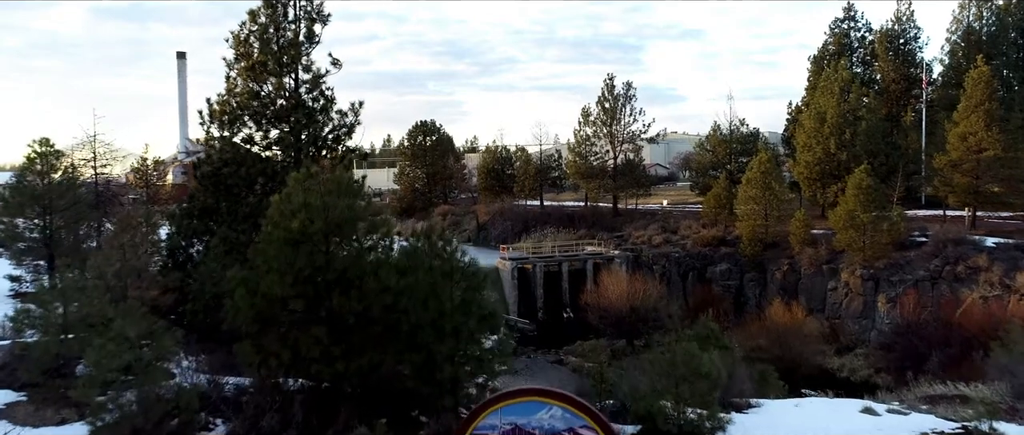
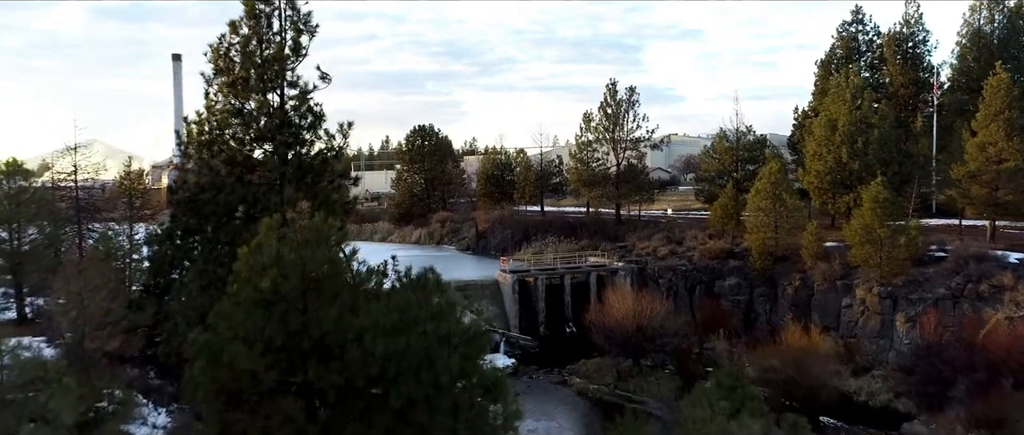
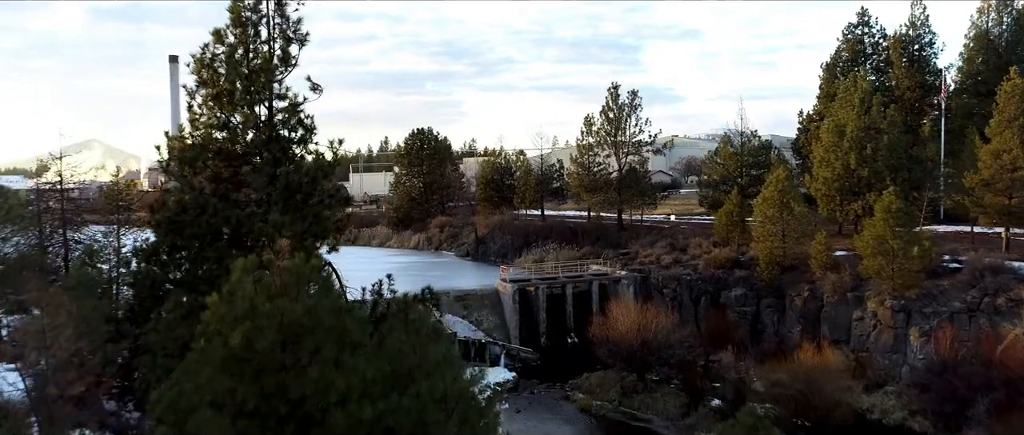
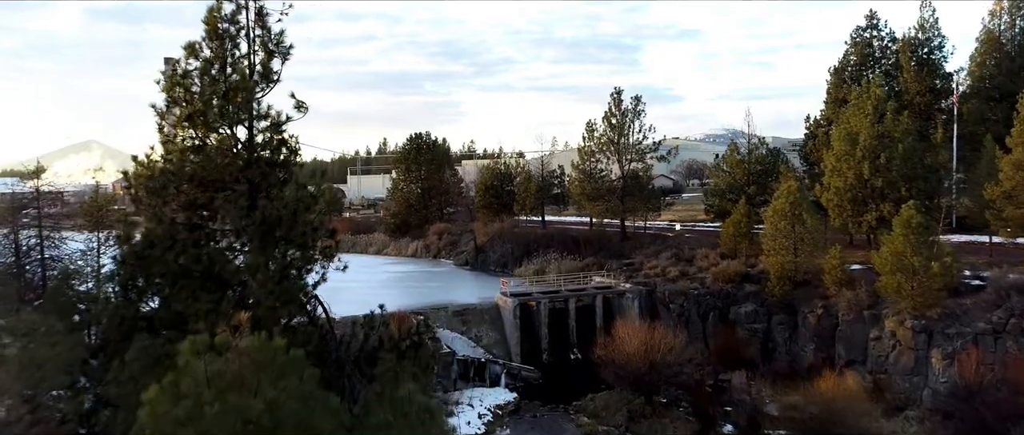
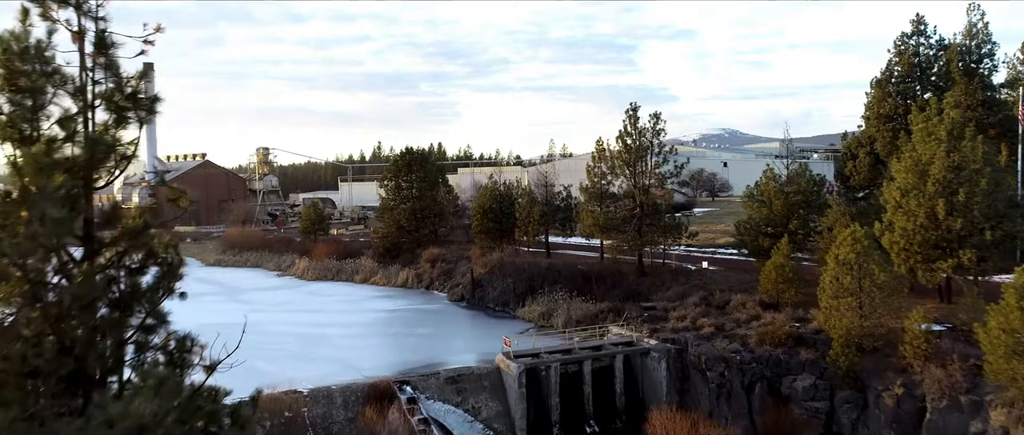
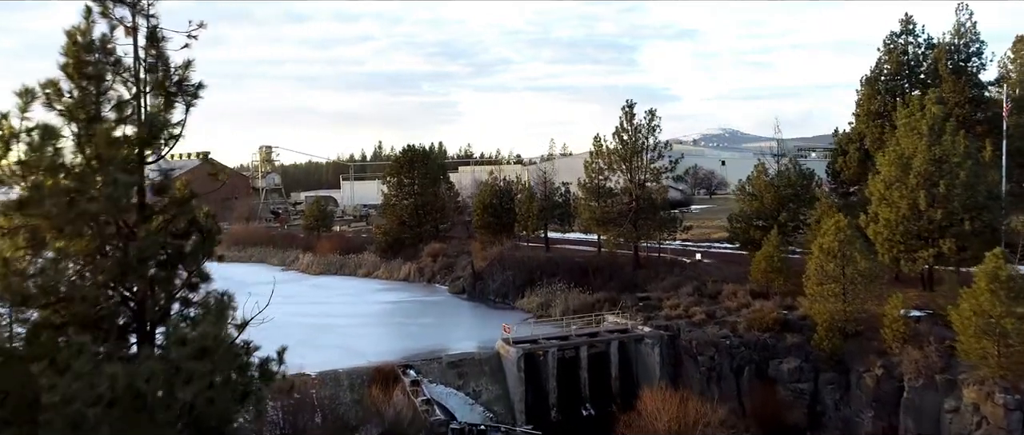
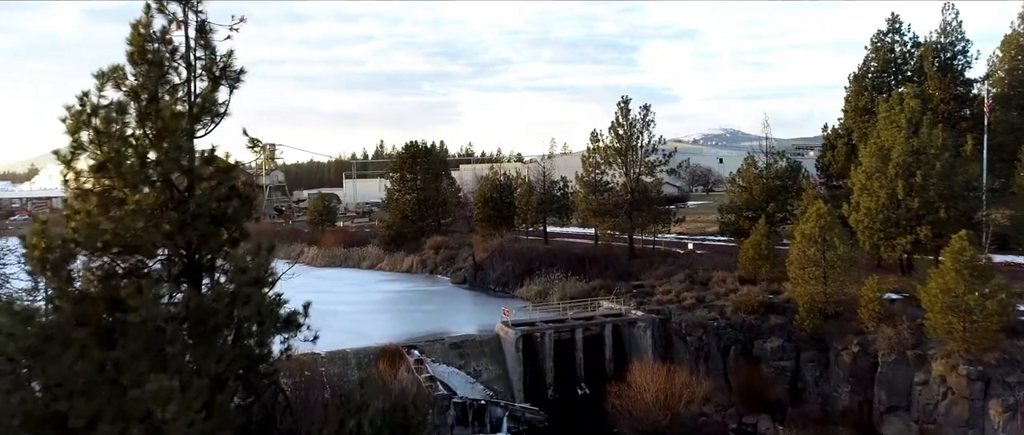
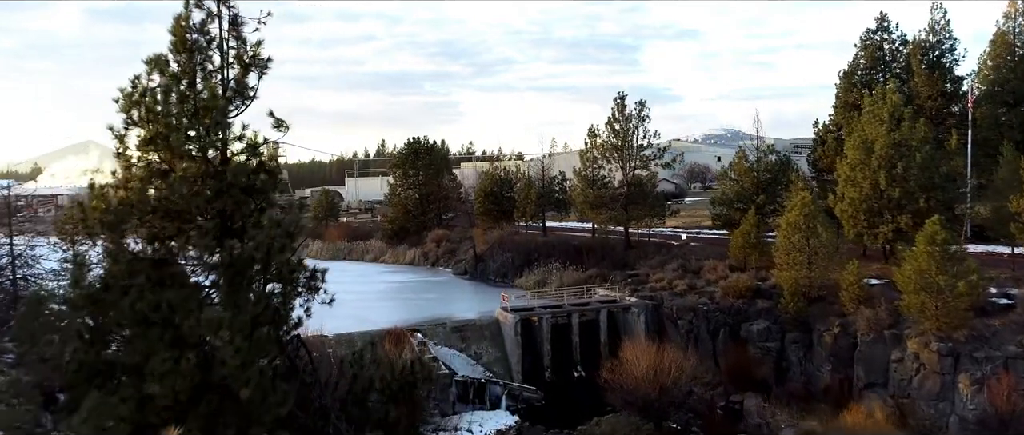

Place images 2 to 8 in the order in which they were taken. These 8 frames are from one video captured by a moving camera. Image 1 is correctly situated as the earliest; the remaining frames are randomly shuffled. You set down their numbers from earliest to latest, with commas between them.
2, 3, 4, 8, 7, 6, 5
